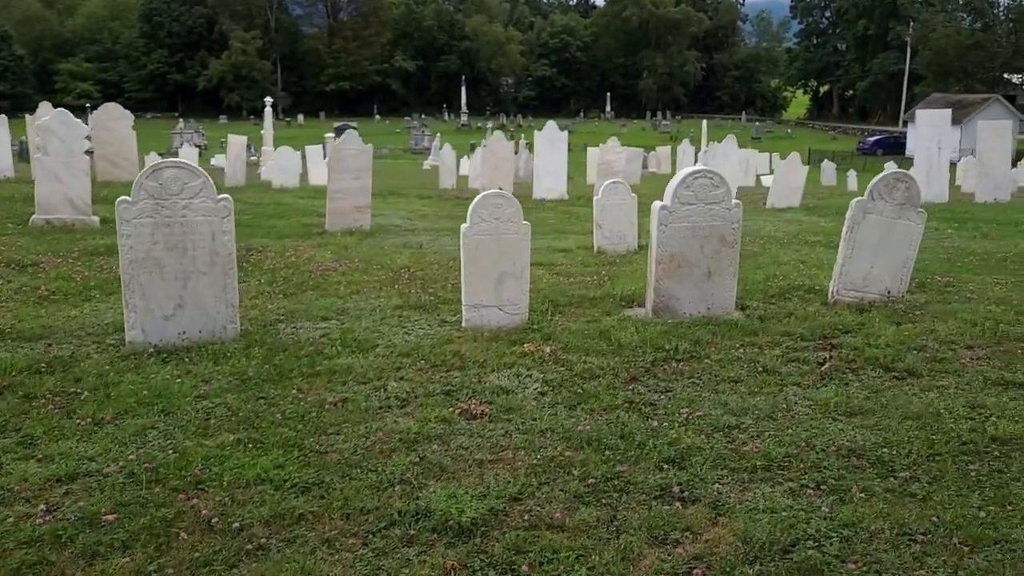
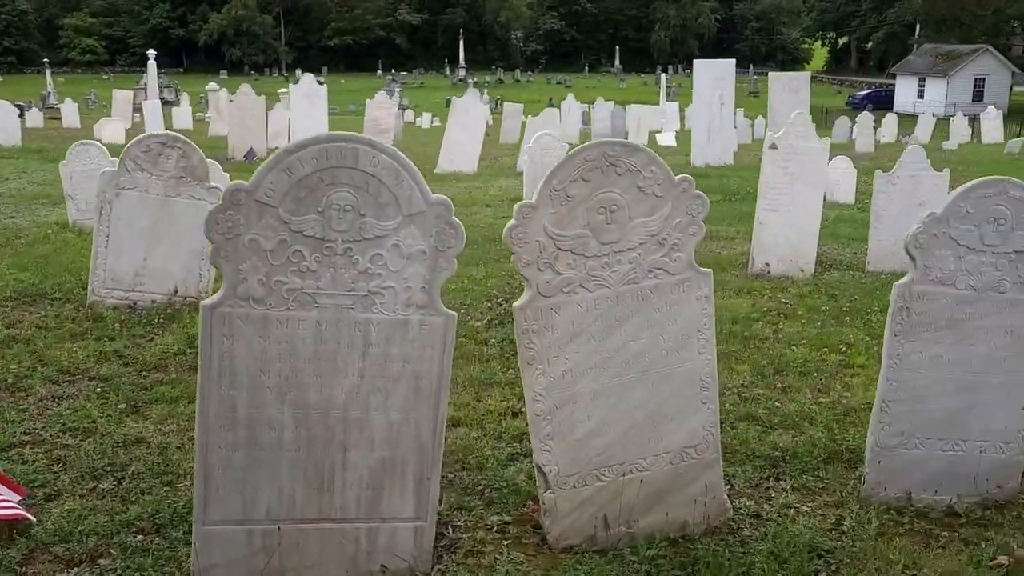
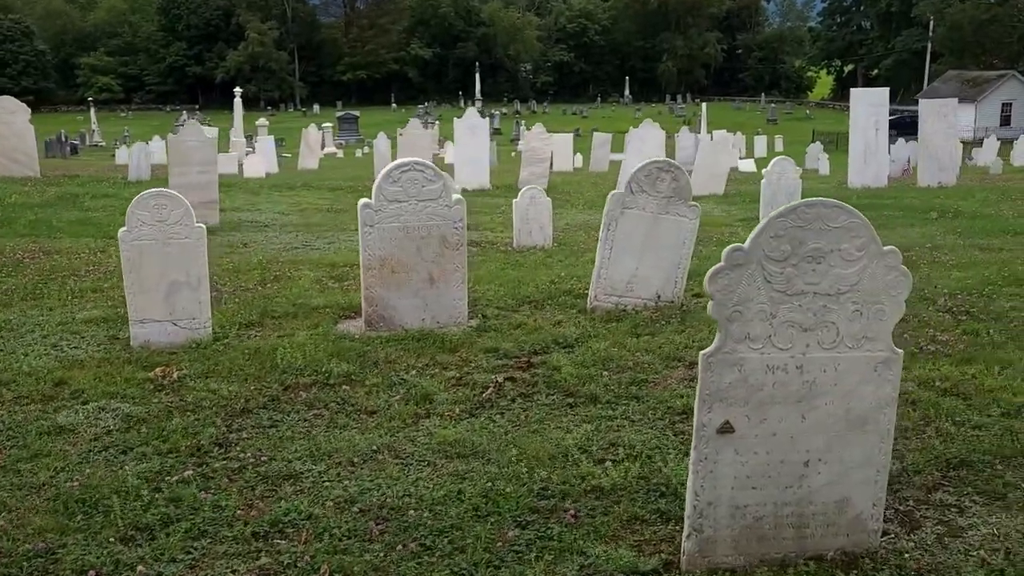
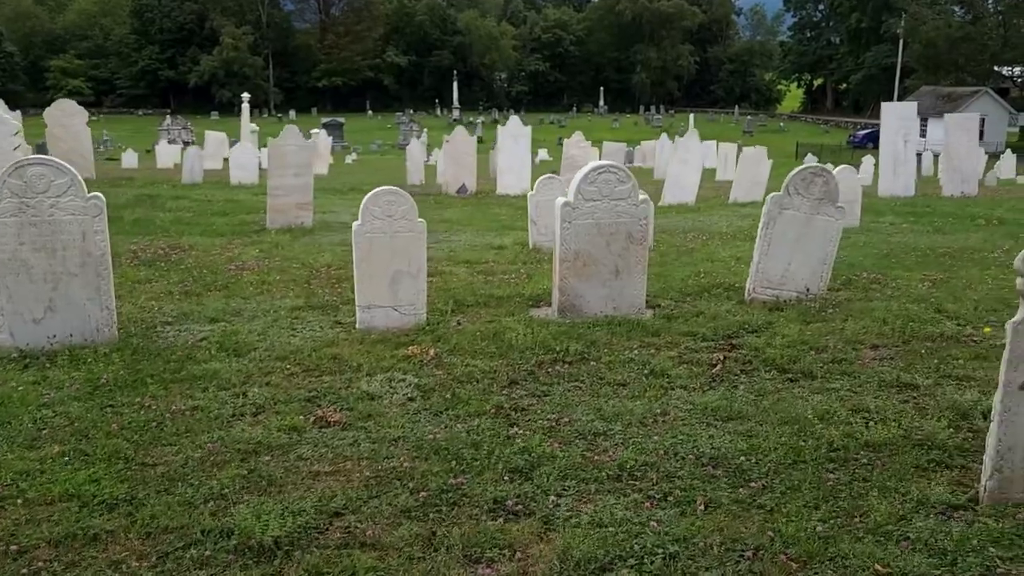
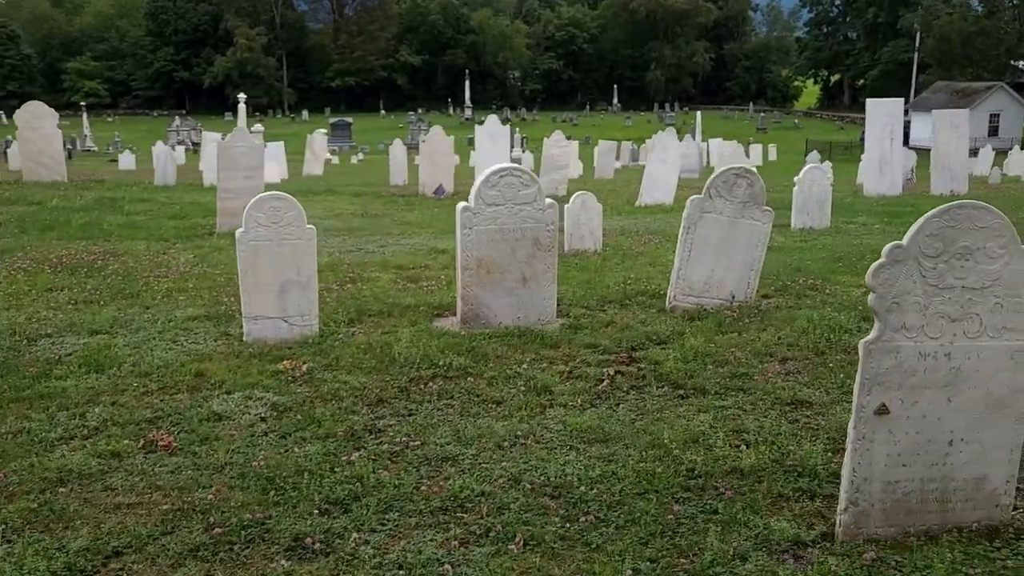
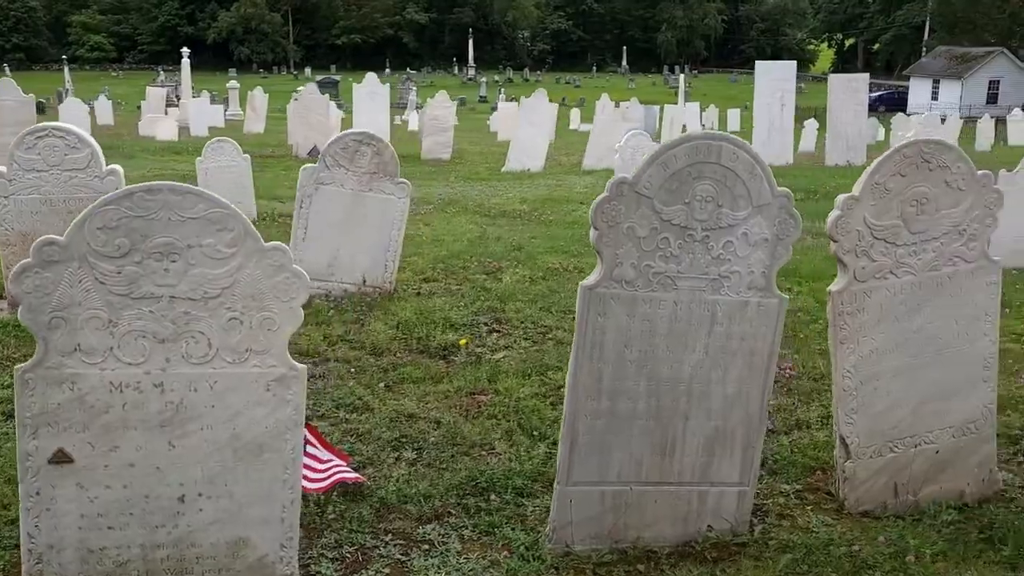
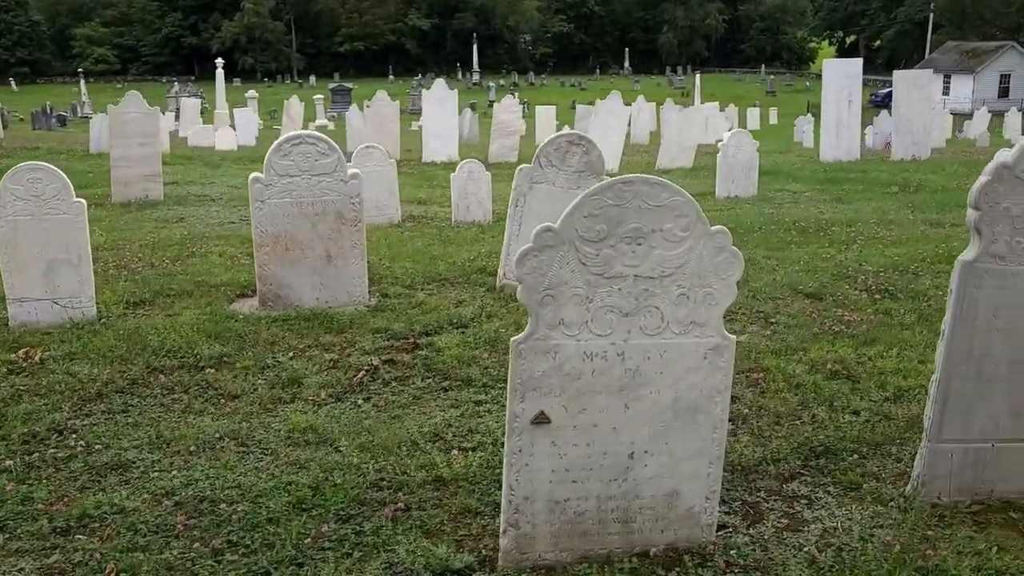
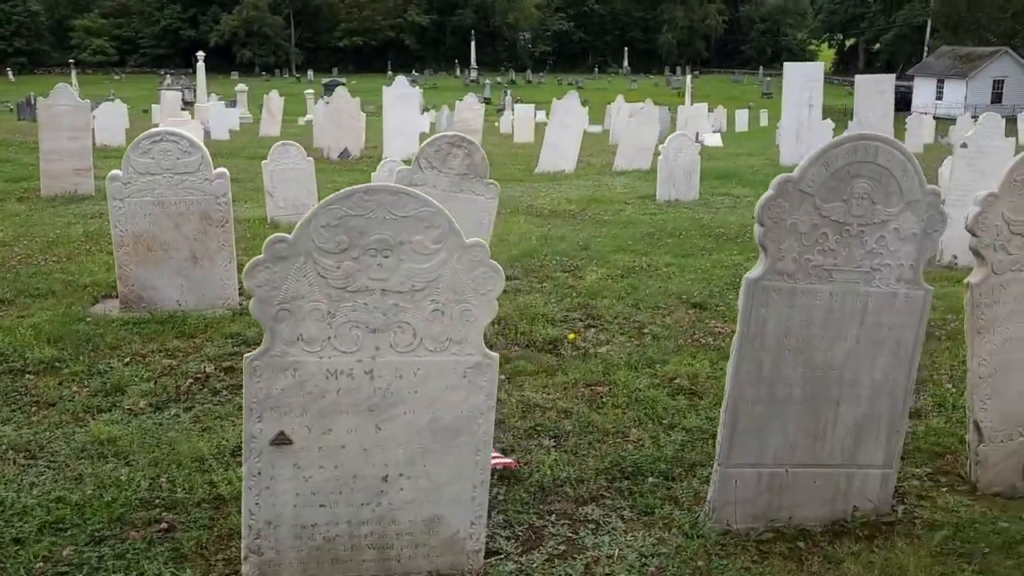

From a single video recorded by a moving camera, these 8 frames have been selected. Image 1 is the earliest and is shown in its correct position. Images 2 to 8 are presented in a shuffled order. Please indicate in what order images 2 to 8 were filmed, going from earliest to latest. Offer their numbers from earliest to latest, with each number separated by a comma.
4, 5, 3, 7, 8, 6, 2
